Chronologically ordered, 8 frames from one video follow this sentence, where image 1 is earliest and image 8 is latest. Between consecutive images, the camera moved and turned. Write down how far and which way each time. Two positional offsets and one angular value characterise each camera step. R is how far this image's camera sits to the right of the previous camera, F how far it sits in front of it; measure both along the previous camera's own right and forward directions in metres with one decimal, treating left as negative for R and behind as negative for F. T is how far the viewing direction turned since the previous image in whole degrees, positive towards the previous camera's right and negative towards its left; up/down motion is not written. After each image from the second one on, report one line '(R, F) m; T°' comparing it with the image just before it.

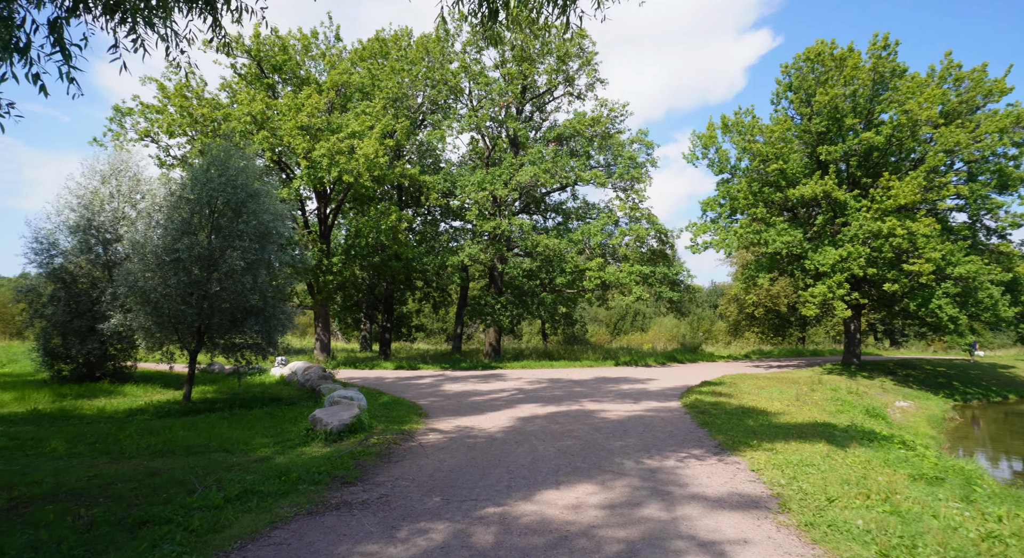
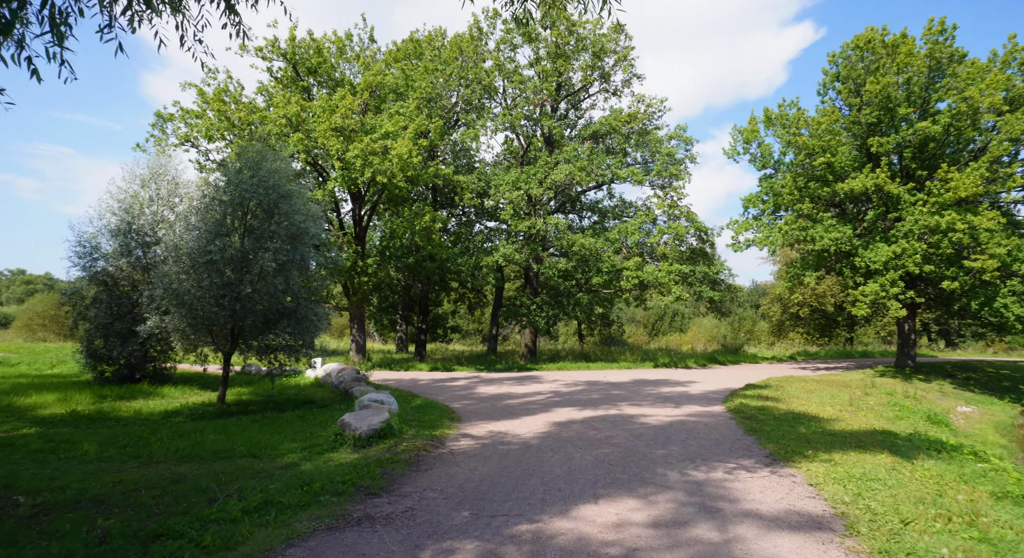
(0.0, +0.4) m; -3°
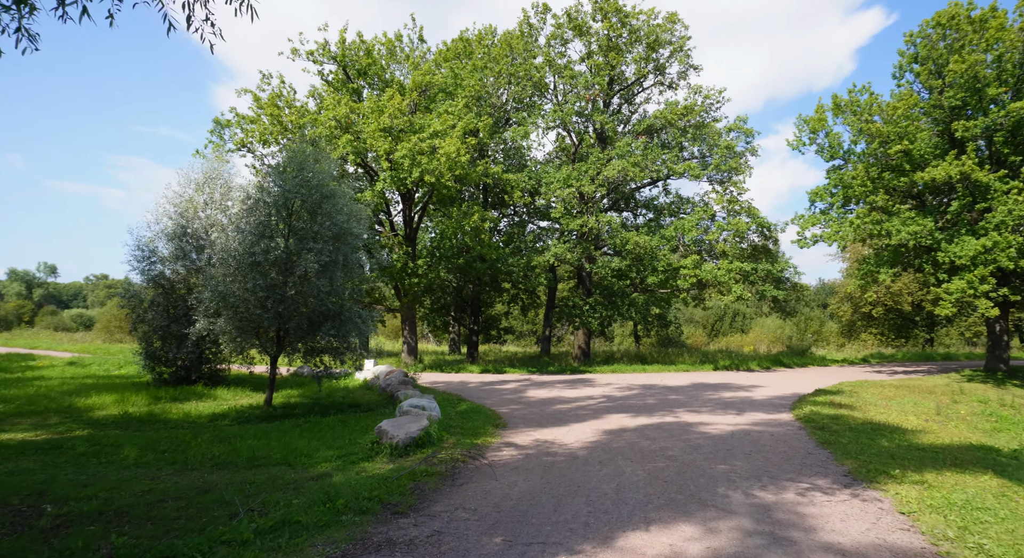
(+0.2, +0.6) m; -5°
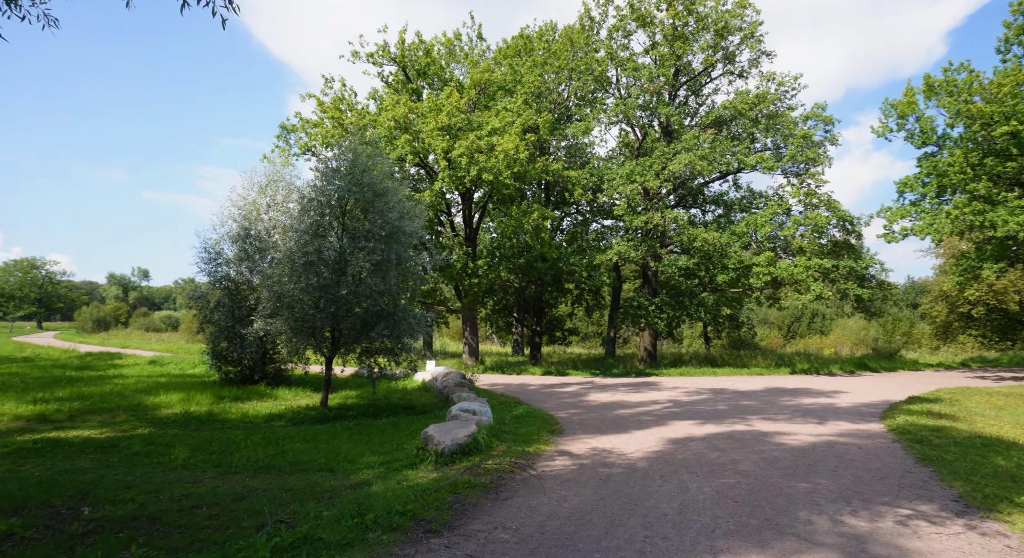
(+0.2, +0.6) m; -6°
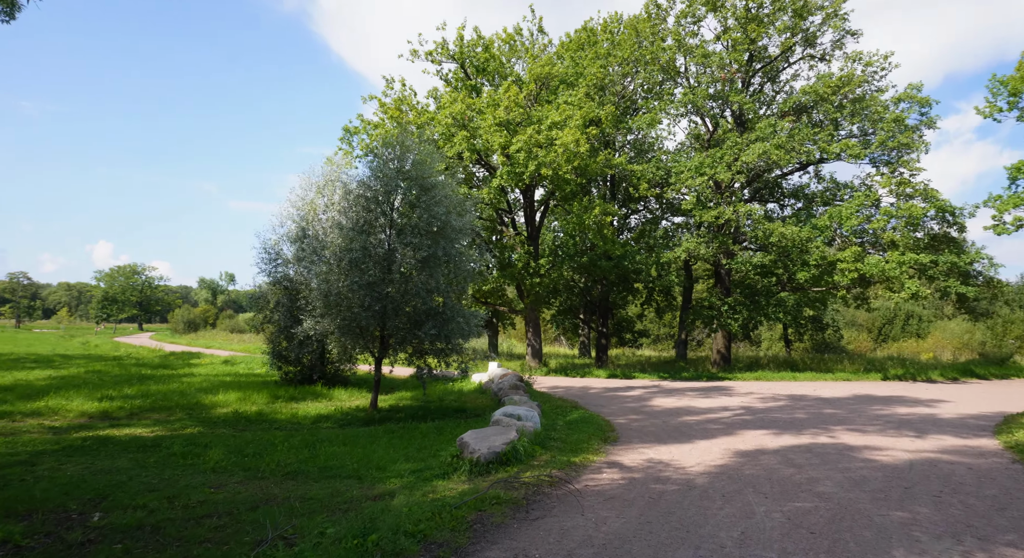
(+0.4, +0.8) m; -6°
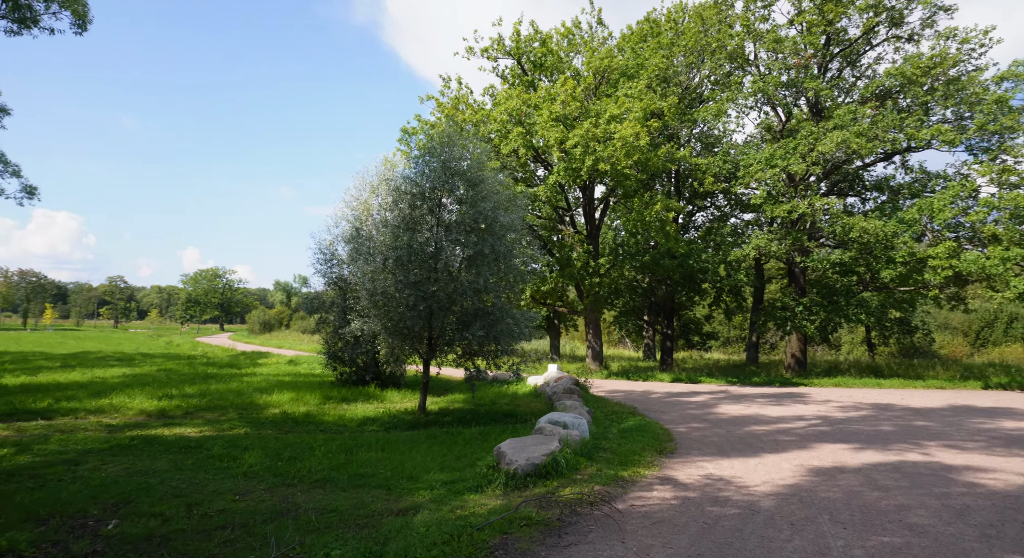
(+0.3, +0.7) m; -6°
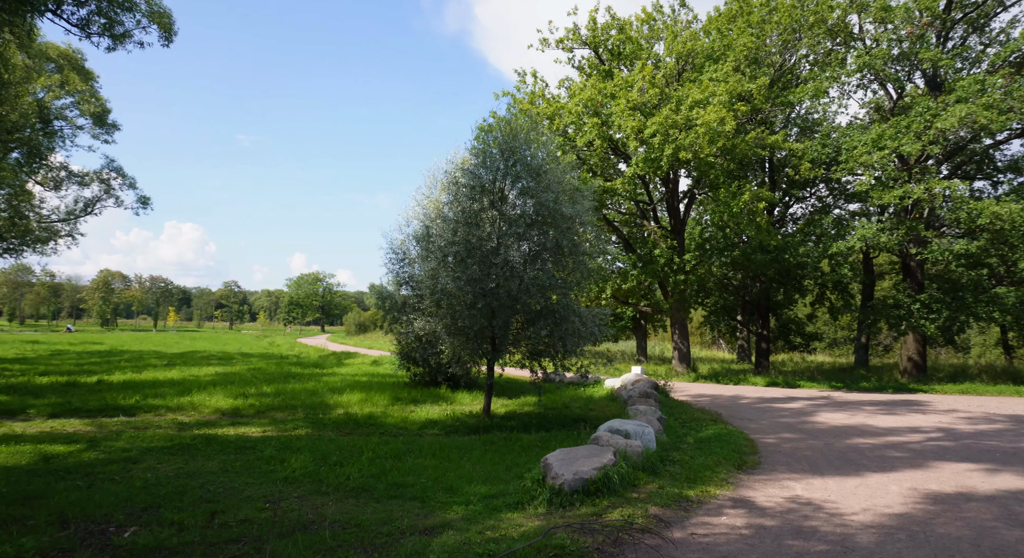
(+0.5, +0.8) m; -8°
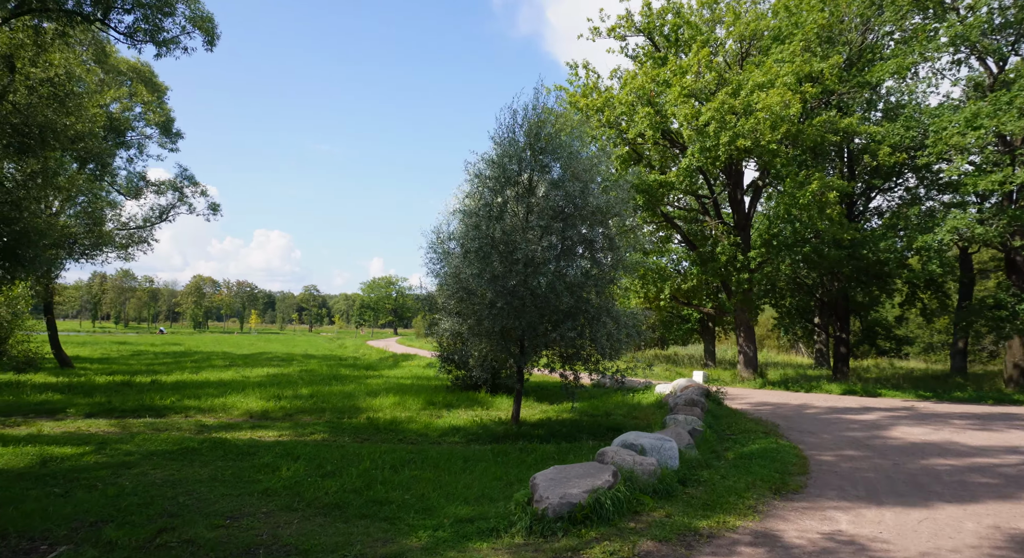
(+0.8, +0.9) m; -7°
